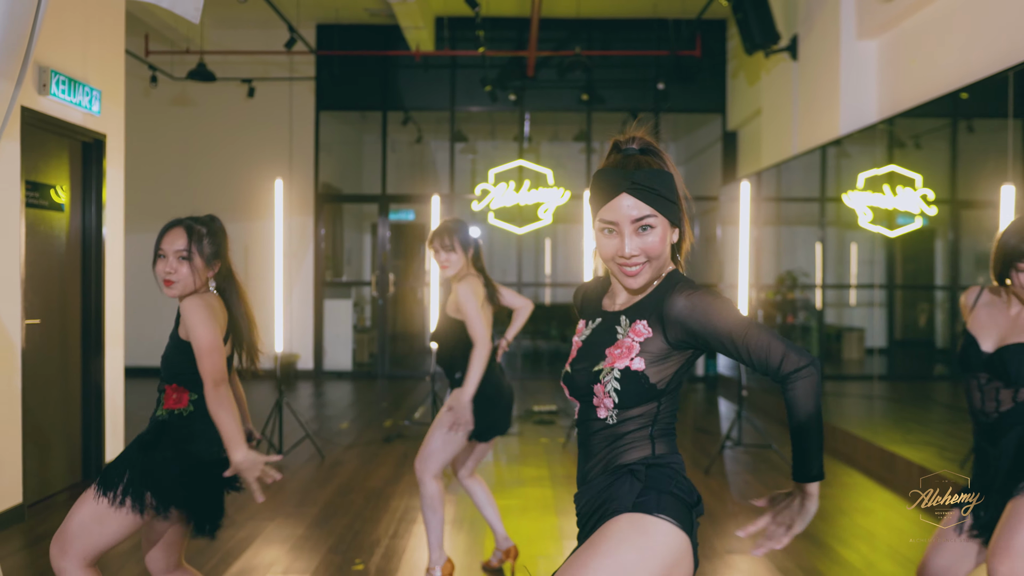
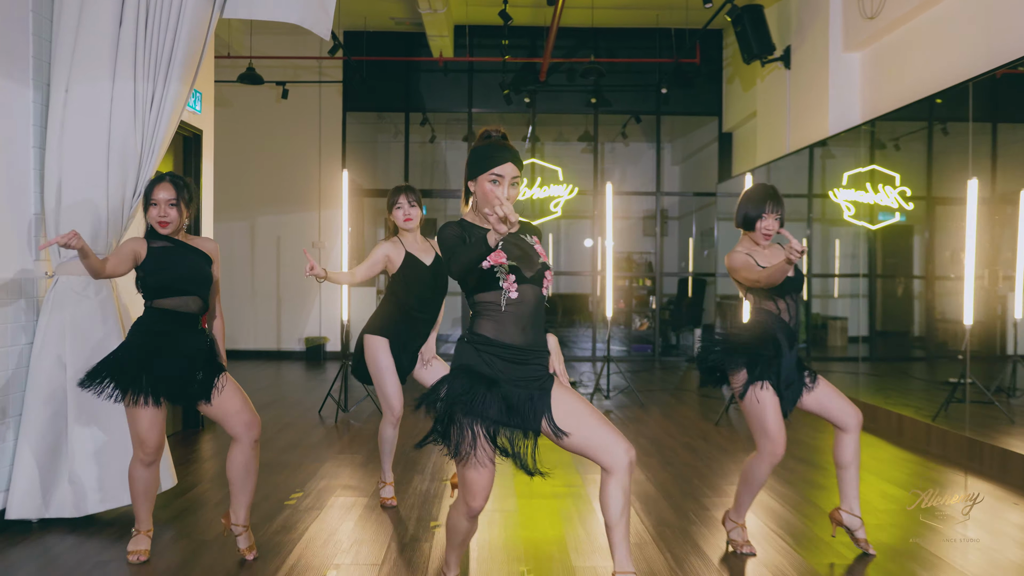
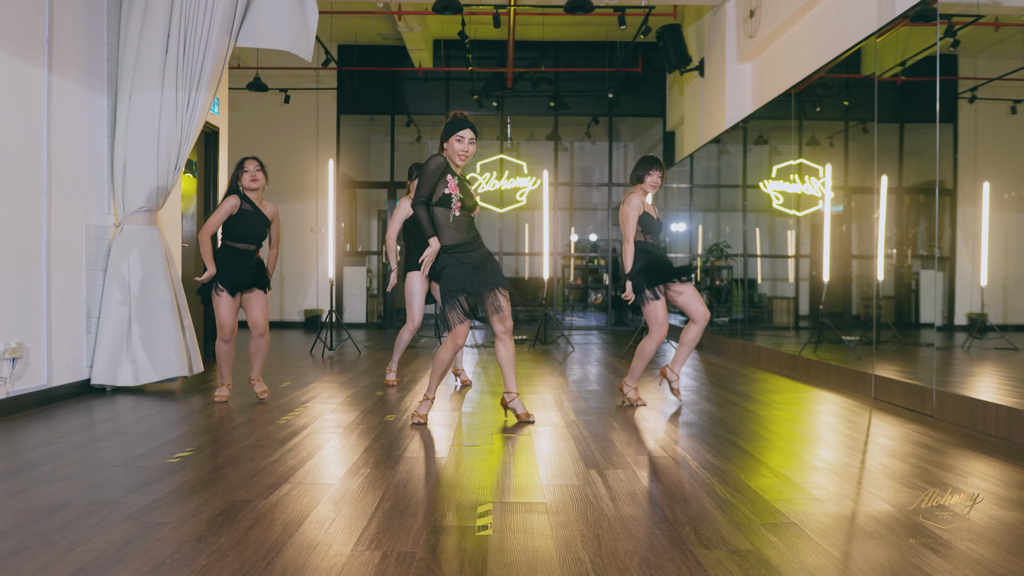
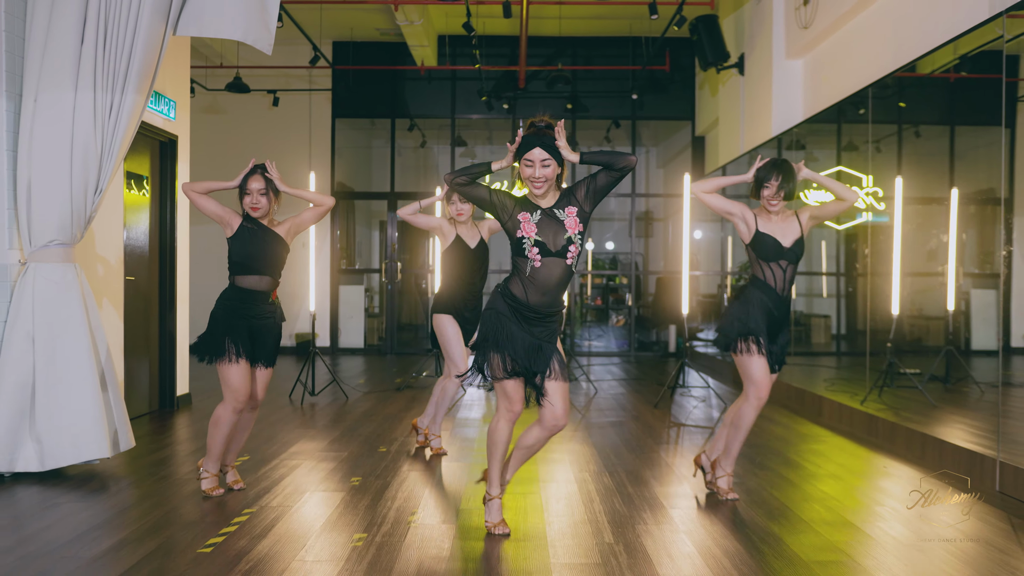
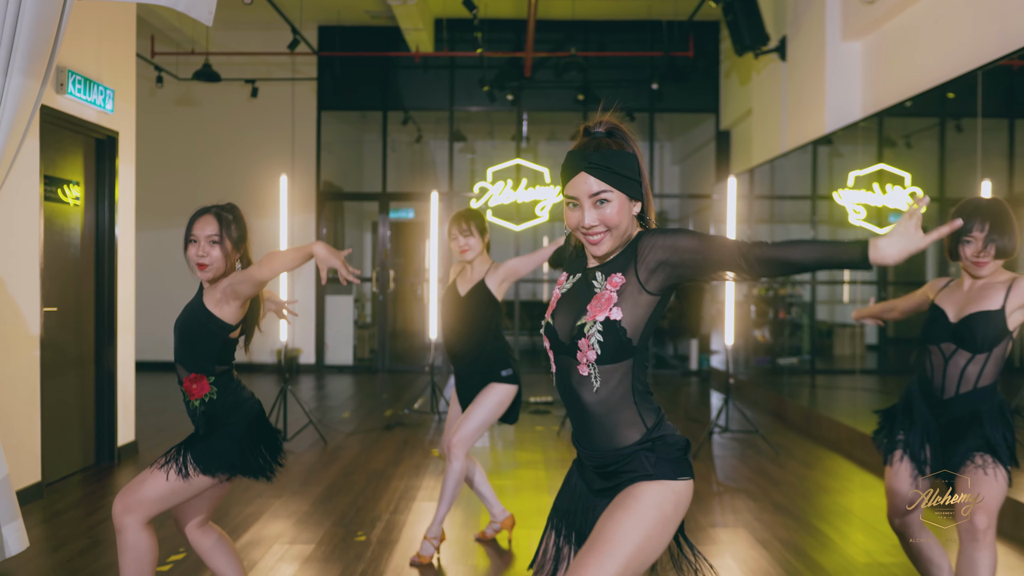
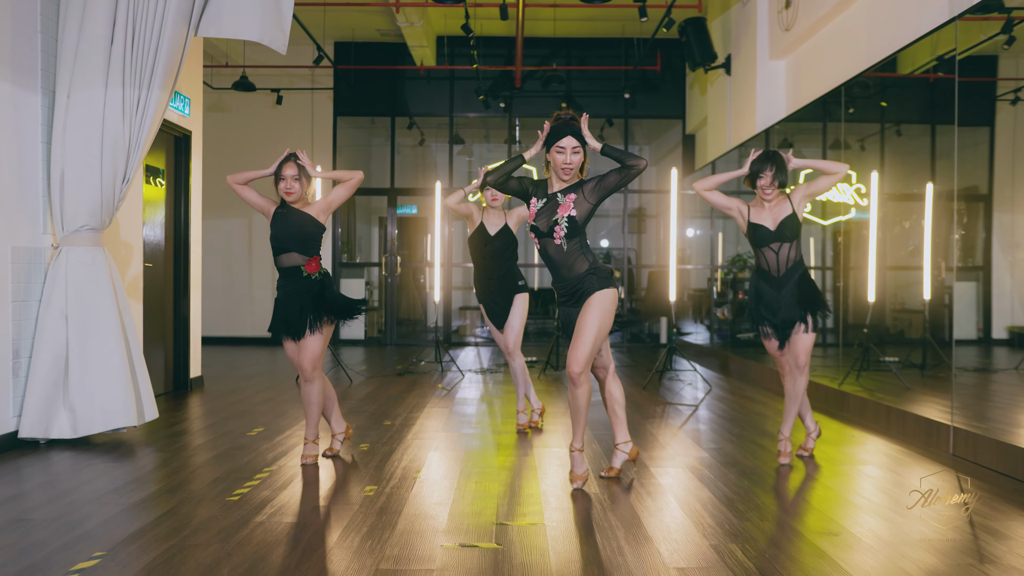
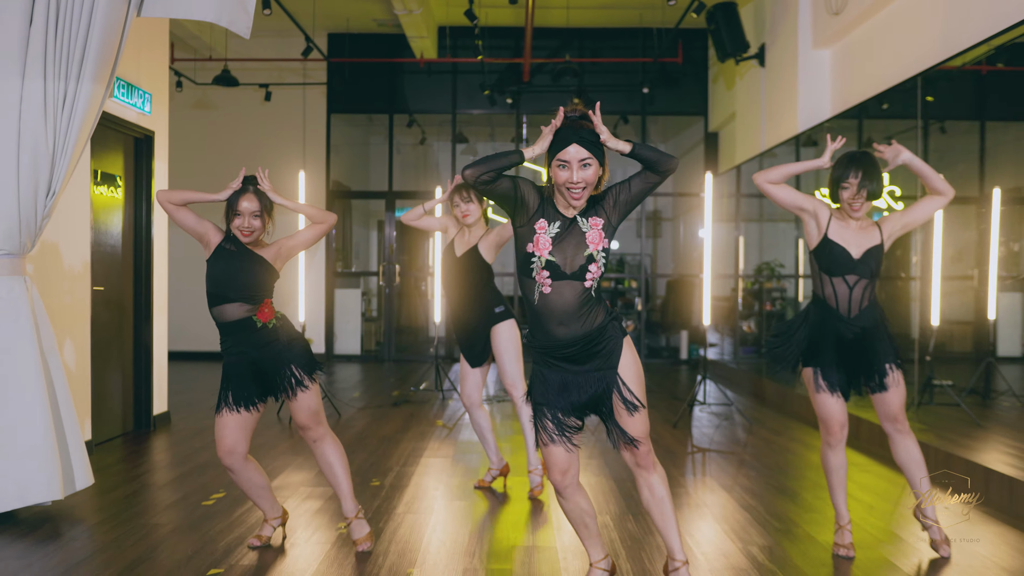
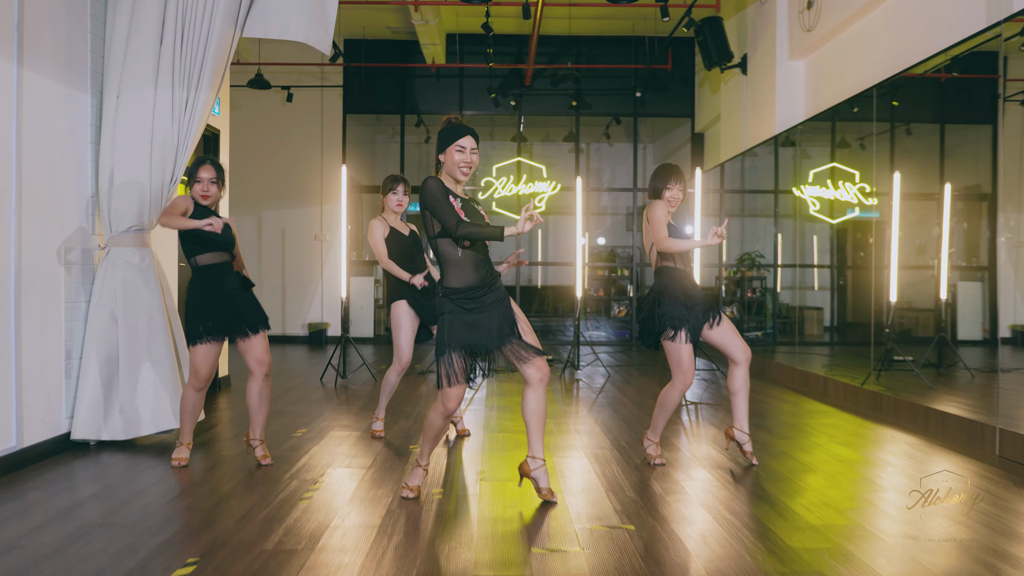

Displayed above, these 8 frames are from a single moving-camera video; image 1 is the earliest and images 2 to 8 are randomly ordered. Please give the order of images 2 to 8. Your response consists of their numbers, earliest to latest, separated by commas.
5, 7, 4, 6, 3, 8, 2
